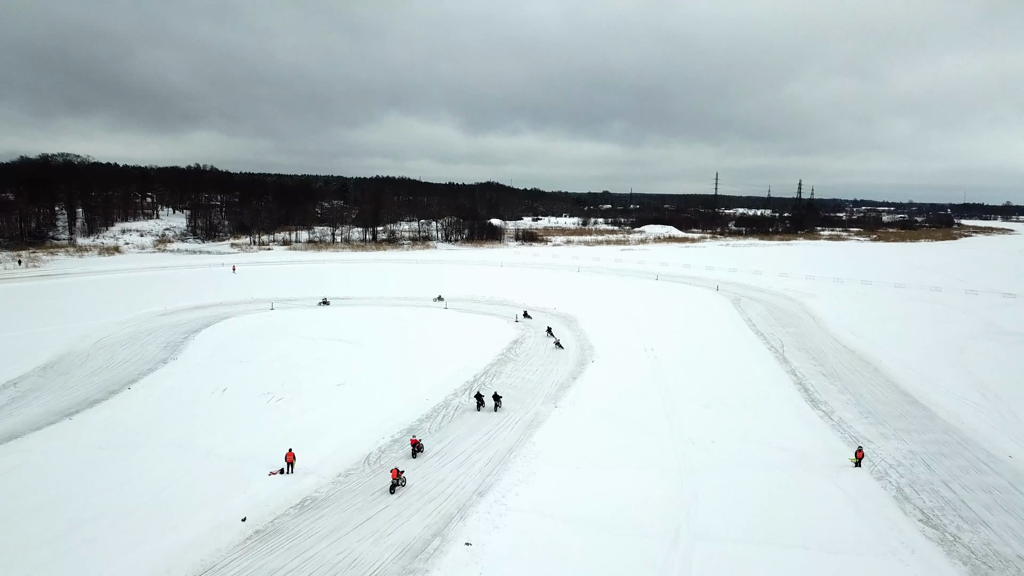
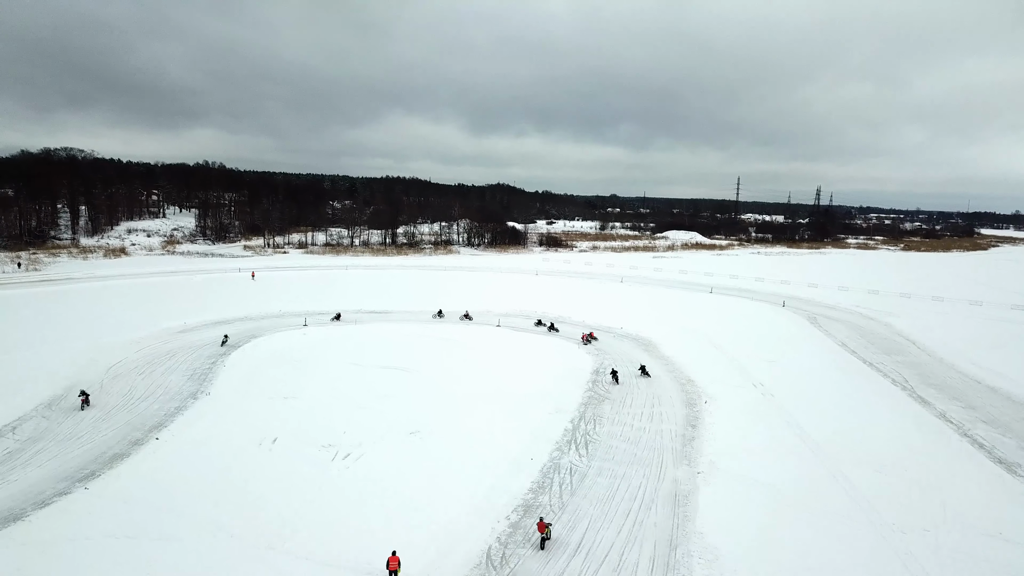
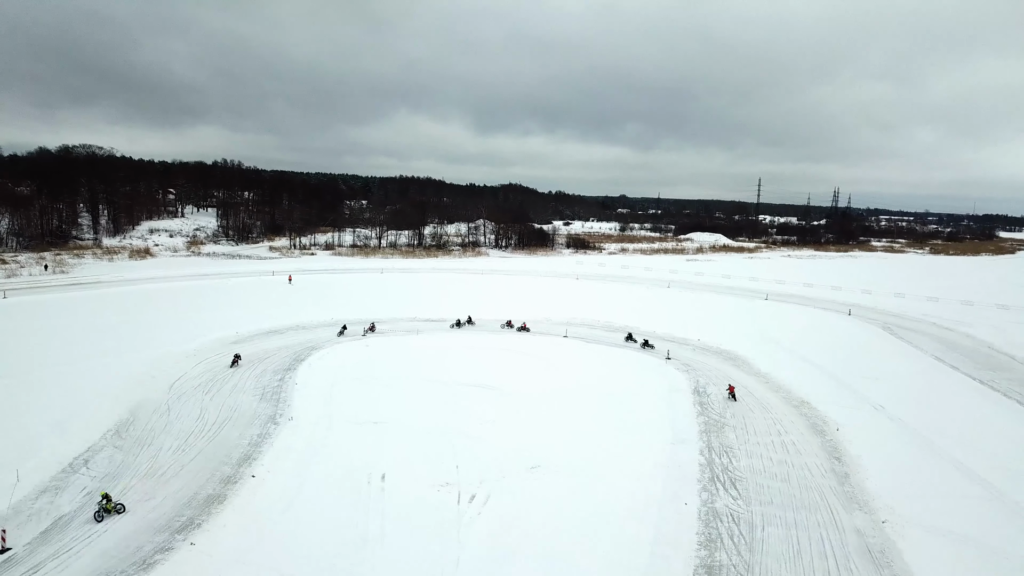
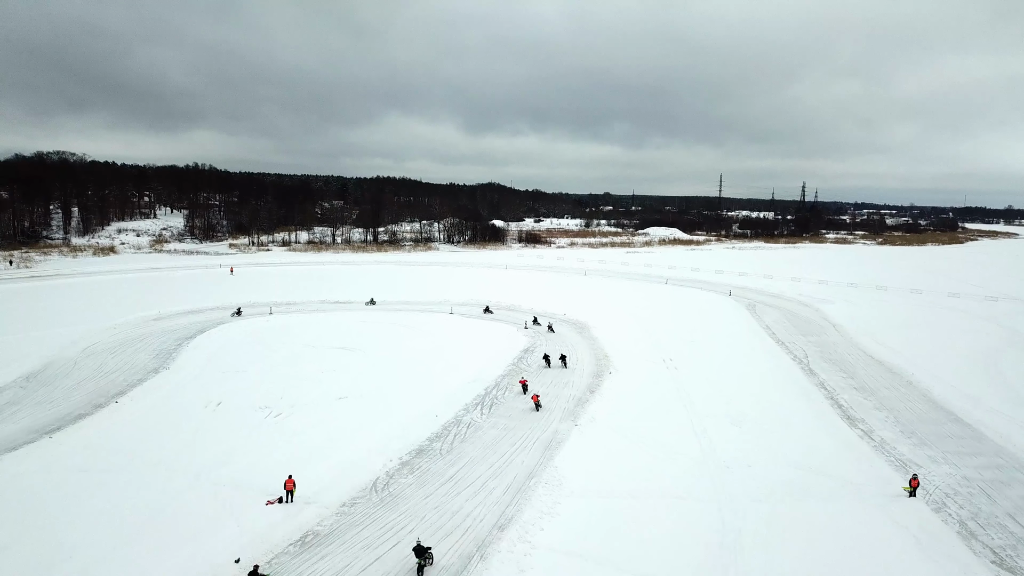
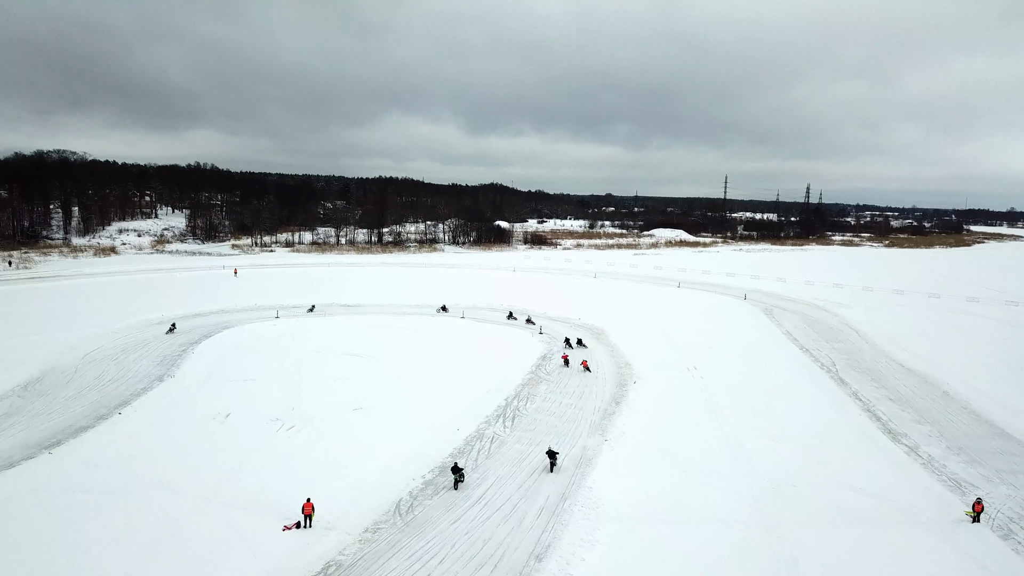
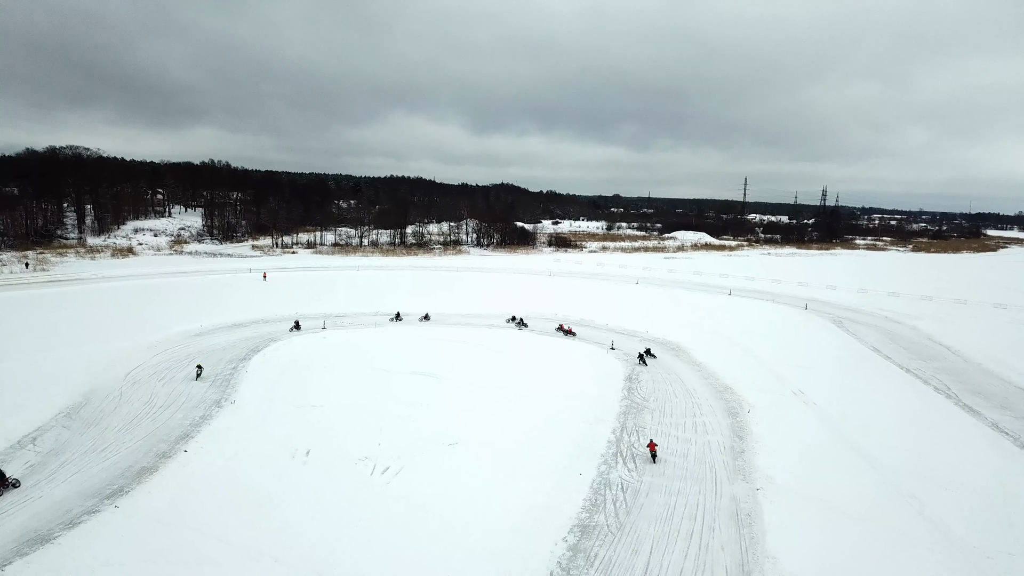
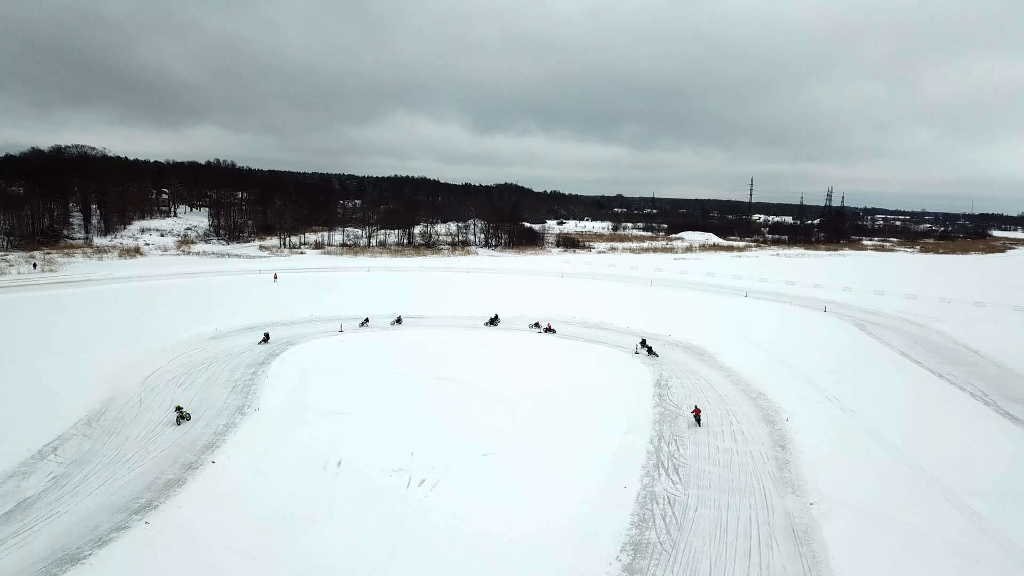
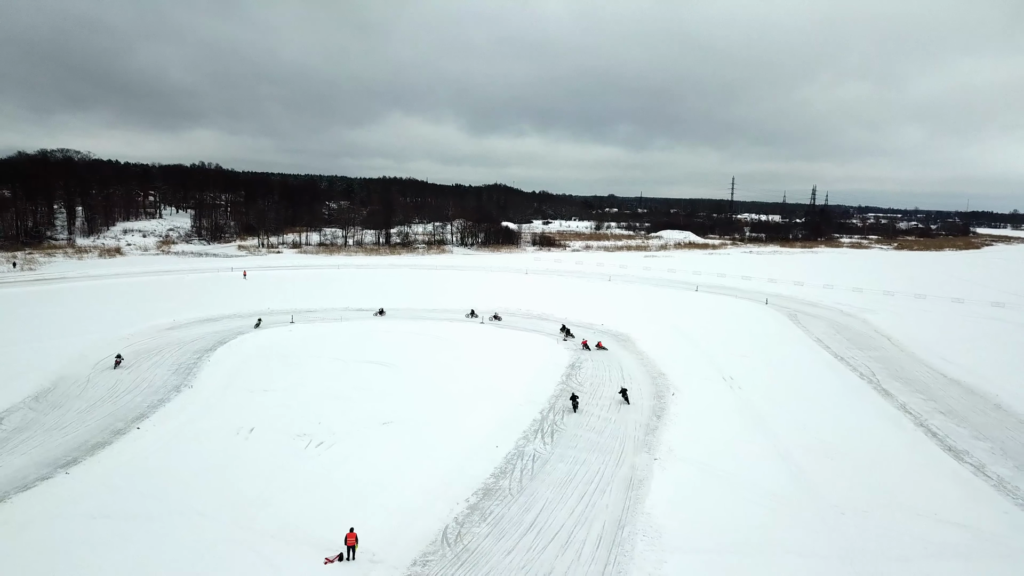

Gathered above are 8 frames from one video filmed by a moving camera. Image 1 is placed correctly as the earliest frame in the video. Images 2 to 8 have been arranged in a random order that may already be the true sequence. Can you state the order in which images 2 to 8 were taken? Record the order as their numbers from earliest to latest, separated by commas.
4, 5, 8, 2, 6, 7, 3
